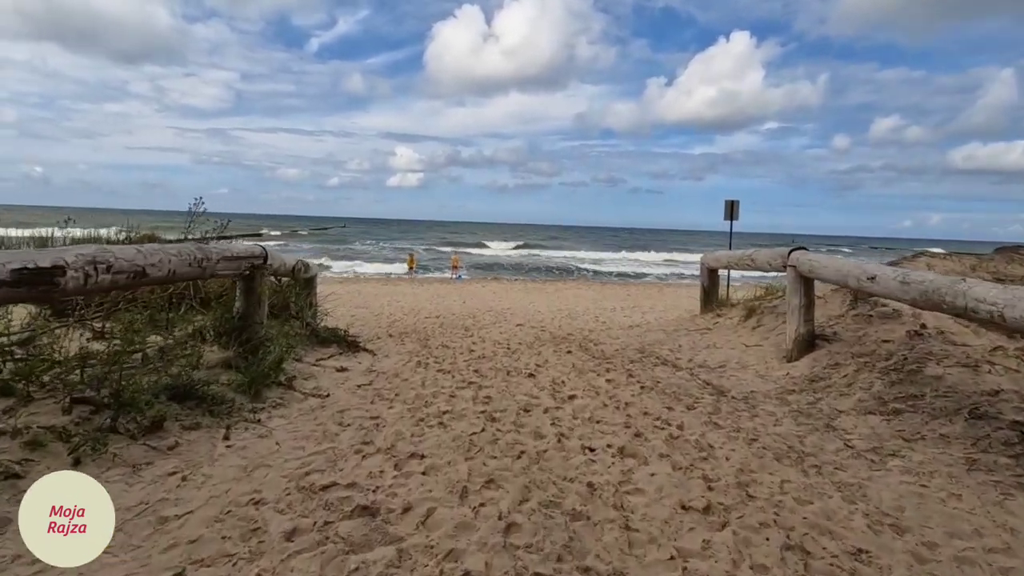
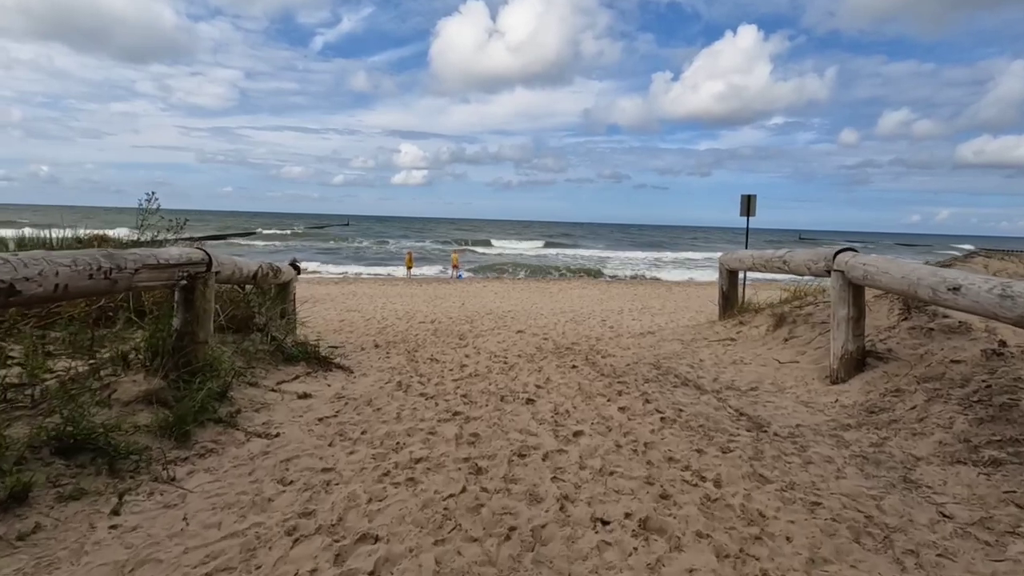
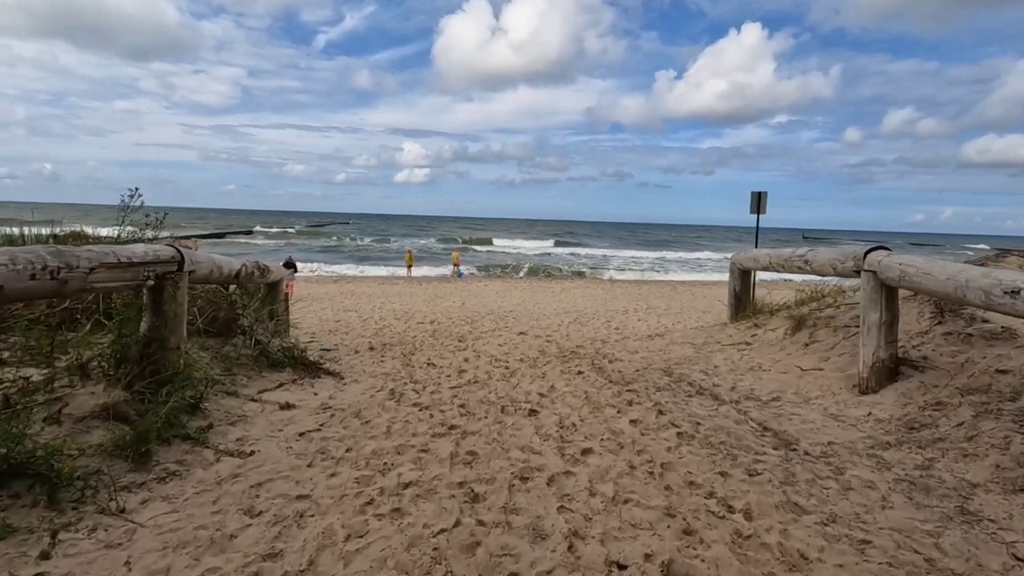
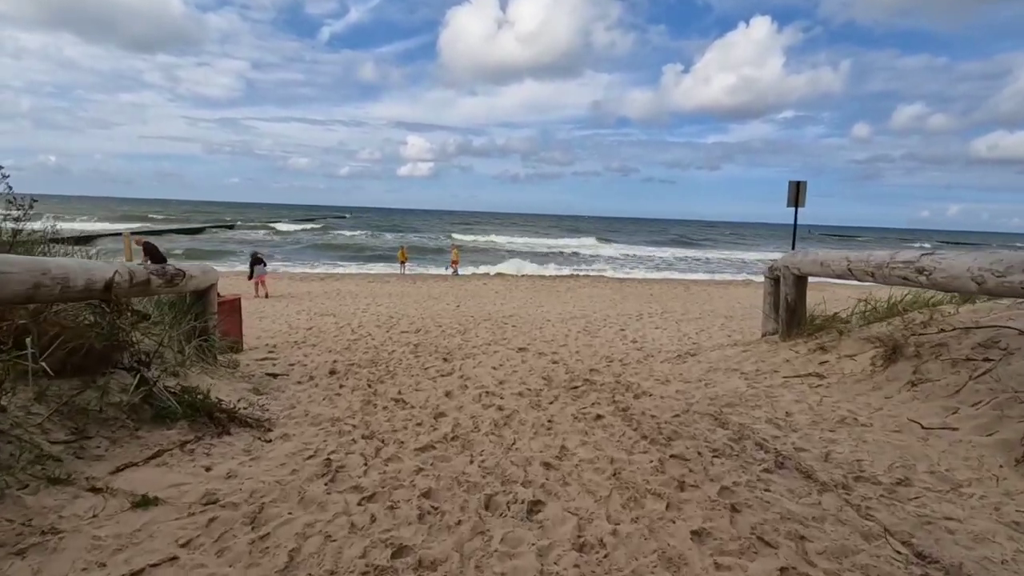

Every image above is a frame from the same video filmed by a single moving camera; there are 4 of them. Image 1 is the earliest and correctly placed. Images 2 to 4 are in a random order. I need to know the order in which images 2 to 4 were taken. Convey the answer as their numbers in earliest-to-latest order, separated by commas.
2, 3, 4
